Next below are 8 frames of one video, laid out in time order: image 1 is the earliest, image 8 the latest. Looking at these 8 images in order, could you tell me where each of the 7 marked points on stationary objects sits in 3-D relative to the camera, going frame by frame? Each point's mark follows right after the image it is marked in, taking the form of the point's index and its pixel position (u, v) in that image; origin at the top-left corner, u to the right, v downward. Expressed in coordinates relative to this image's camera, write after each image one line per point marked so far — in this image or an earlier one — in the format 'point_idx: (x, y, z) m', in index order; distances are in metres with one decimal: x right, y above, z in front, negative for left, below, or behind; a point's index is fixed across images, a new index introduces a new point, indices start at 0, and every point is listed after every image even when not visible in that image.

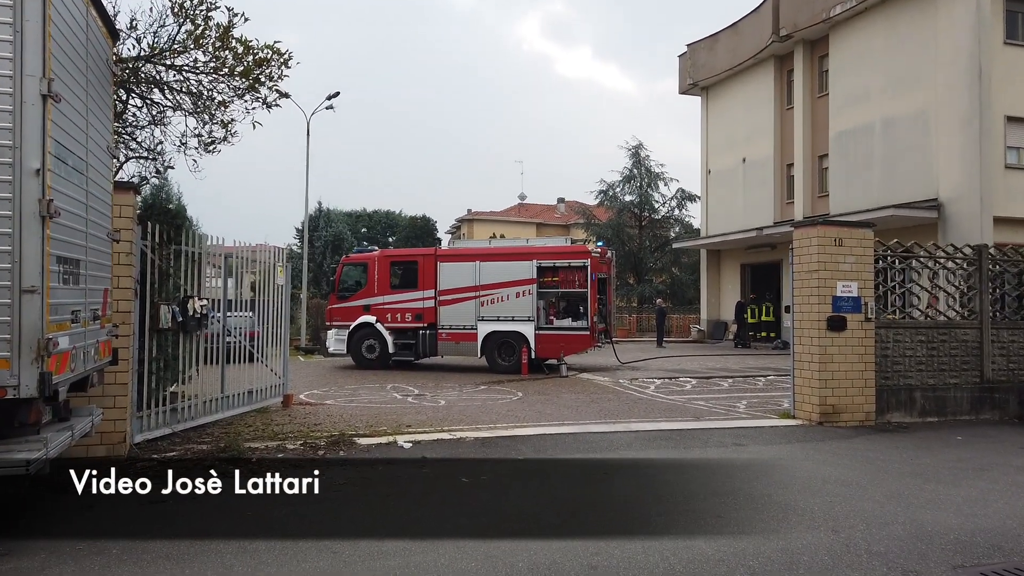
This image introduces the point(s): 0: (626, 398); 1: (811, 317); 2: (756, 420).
0: (+2.0, -1.9, +13.2) m
1: (+4.0, -0.4, +10.2) m
2: (+3.4, -1.8, +10.4) m
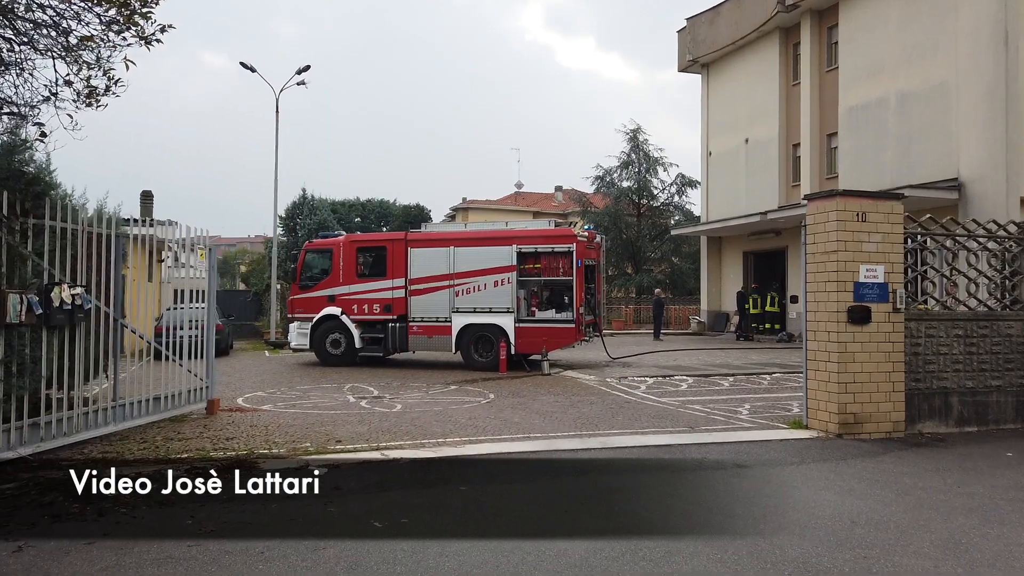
0: (+1.5, -1.7, +11.5) m
1: (+3.5, -0.2, +8.5) m
2: (+2.9, -1.6, +8.8) m
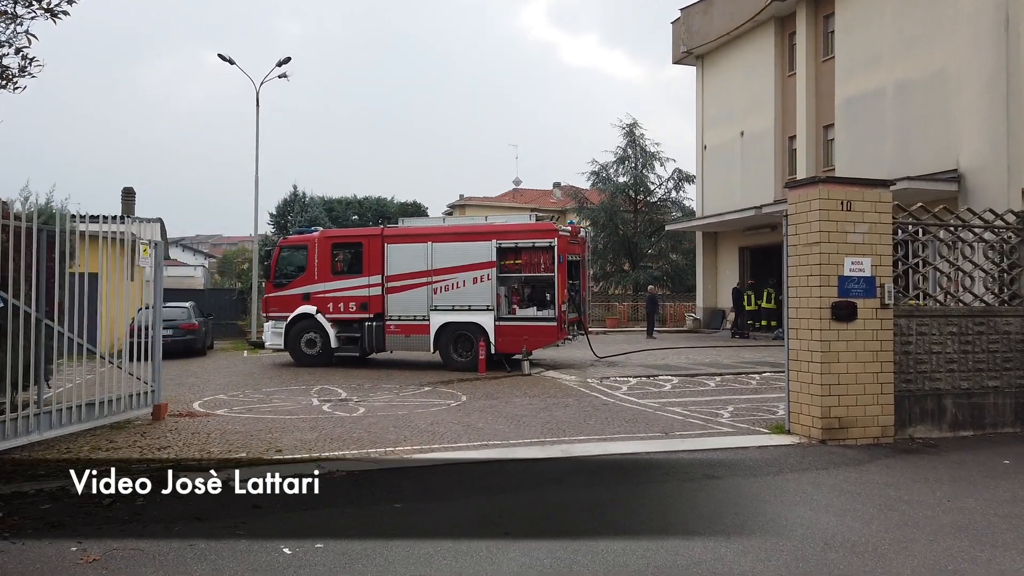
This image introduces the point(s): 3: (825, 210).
0: (+1.1, -1.7, +10.9) m
1: (+3.1, -0.2, +7.9) m
2: (+2.5, -1.6, +8.2) m
3: (+3.2, +0.8, +7.8) m
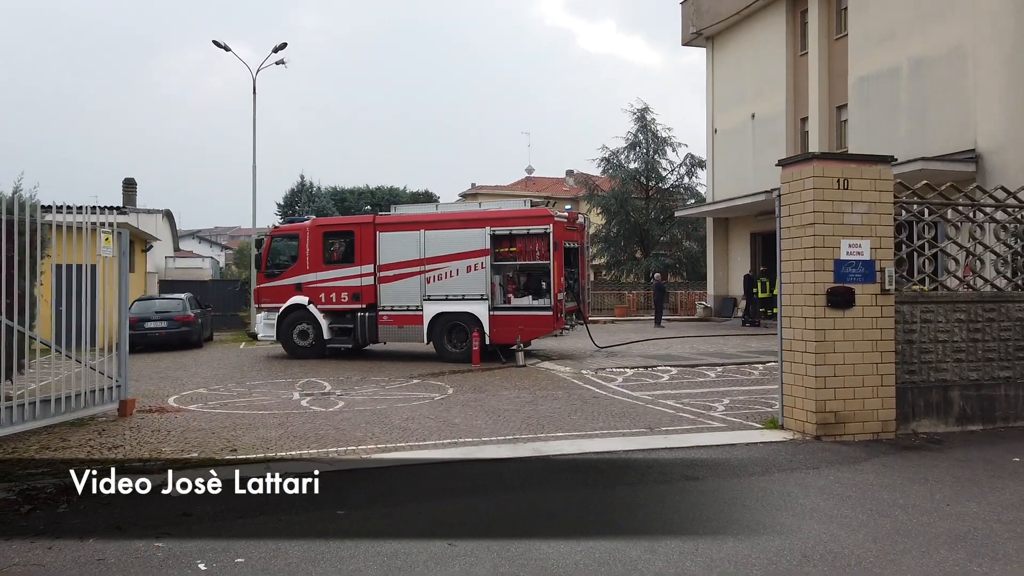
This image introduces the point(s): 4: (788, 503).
0: (+0.9, -1.5, +10.4) m
1: (+2.8, 0.0, +7.3) m
2: (+2.2, -1.4, +7.7) m
3: (+2.9, +0.9, +7.2) m
4: (+2.0, -1.5, +5.4) m
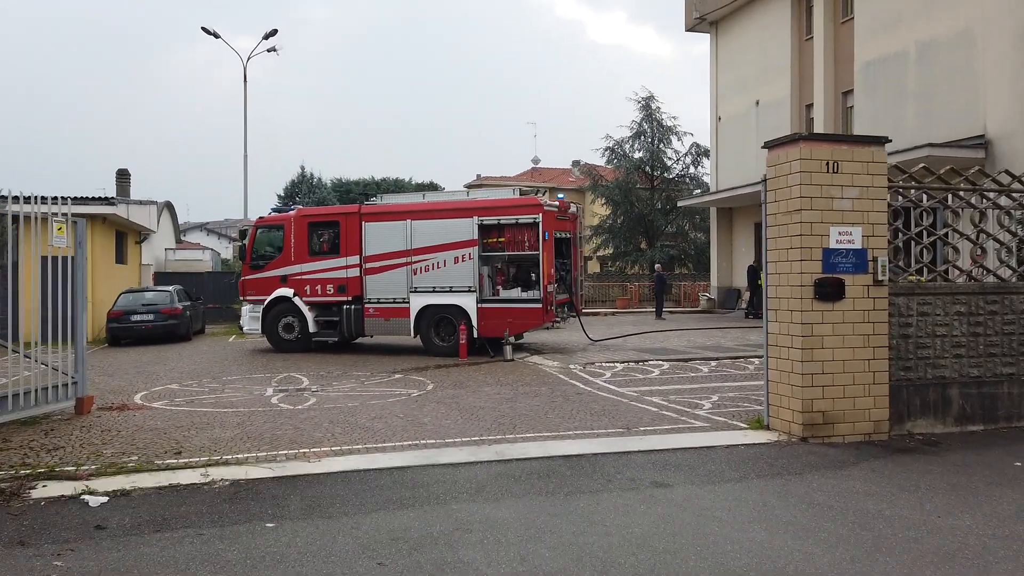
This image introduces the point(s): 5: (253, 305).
0: (+0.7, -1.4, +10.0) m
1: (+2.5, +0.1, +6.9) m
2: (+1.9, -1.4, +7.2) m
3: (+2.6, +1.0, +6.7) m
4: (+1.6, -1.5, +4.9) m
5: (-5.4, -0.4, +15.8) m
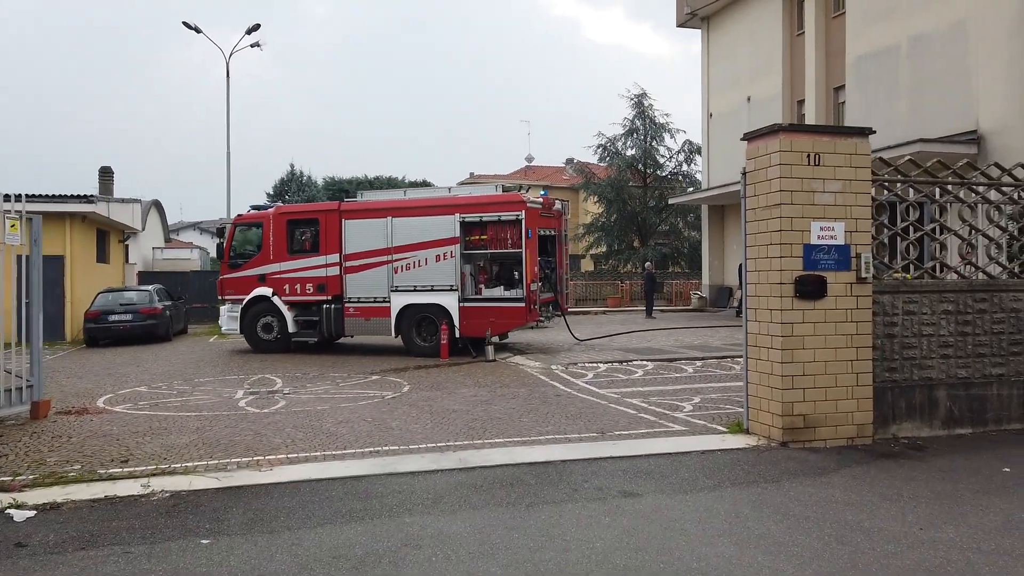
0: (+0.4, -1.4, +9.7) m
1: (+2.2, +0.1, +6.6) m
2: (+1.6, -1.3, +6.9) m
3: (+2.3, +1.0, +6.4) m
4: (+1.4, -1.5, +4.6) m
5: (-5.7, -0.3, +15.5) m
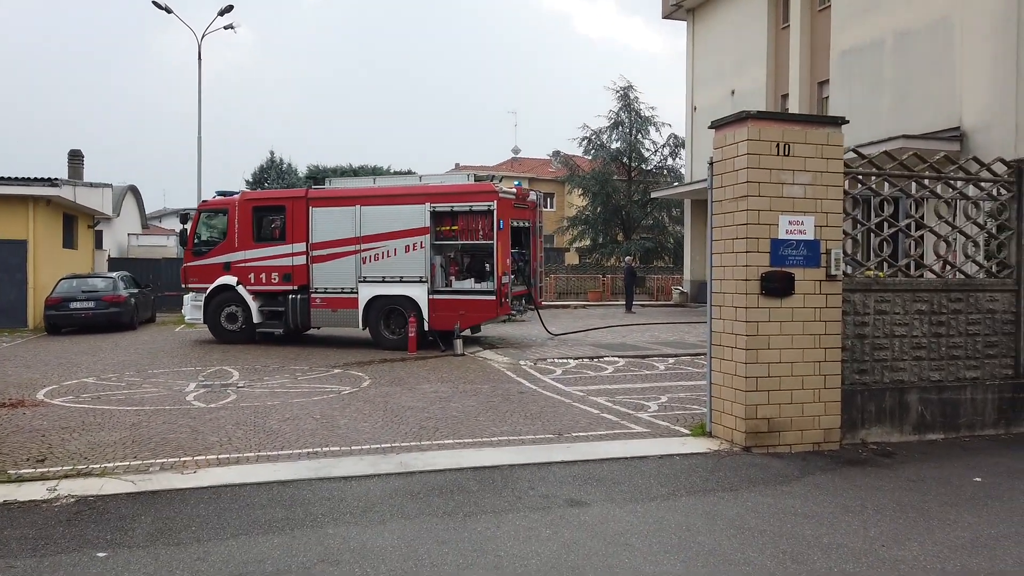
0: (-0.1, -1.3, +9.3) m
1: (+1.8, +0.1, +6.2) m
2: (+1.2, -1.3, +6.6) m
3: (+1.9, +1.1, +6.1) m
4: (+1.0, -1.4, +4.3) m
5: (-6.3, -0.1, +15.0) m
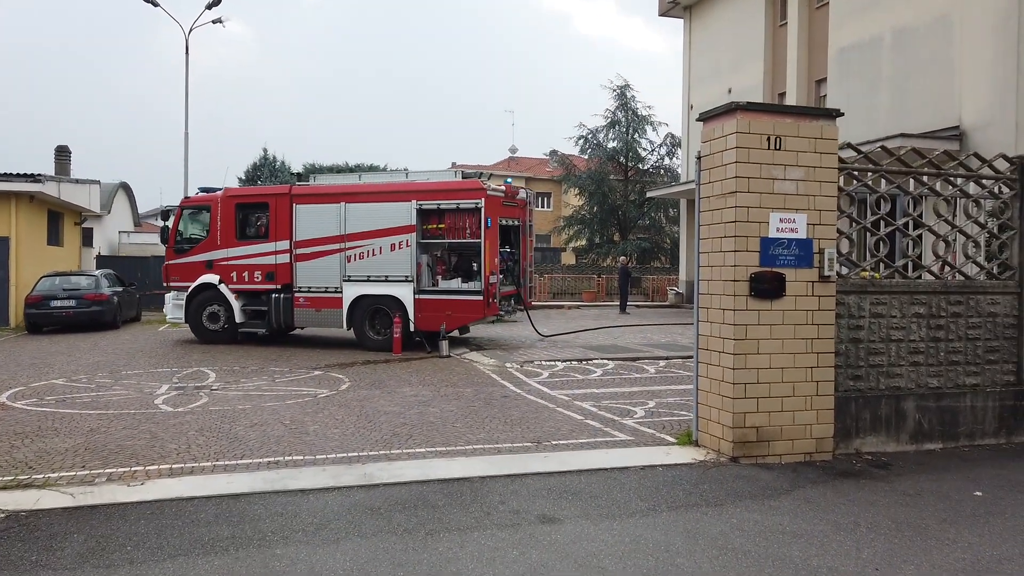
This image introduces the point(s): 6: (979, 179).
0: (-0.3, -1.3, +9.0) m
1: (+1.6, +0.1, +5.9) m
2: (+1.0, -1.3, +6.2) m
3: (+1.8, +1.1, +5.7) m
4: (+0.8, -1.4, +4.0) m
5: (-6.5, -0.1, +14.7) m
6: (+4.0, +0.9, +6.4) m
